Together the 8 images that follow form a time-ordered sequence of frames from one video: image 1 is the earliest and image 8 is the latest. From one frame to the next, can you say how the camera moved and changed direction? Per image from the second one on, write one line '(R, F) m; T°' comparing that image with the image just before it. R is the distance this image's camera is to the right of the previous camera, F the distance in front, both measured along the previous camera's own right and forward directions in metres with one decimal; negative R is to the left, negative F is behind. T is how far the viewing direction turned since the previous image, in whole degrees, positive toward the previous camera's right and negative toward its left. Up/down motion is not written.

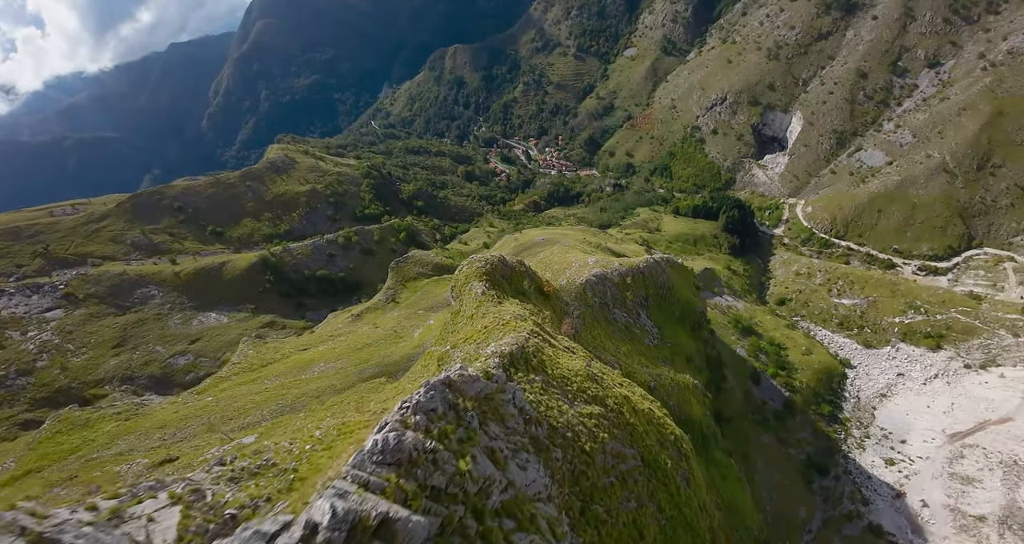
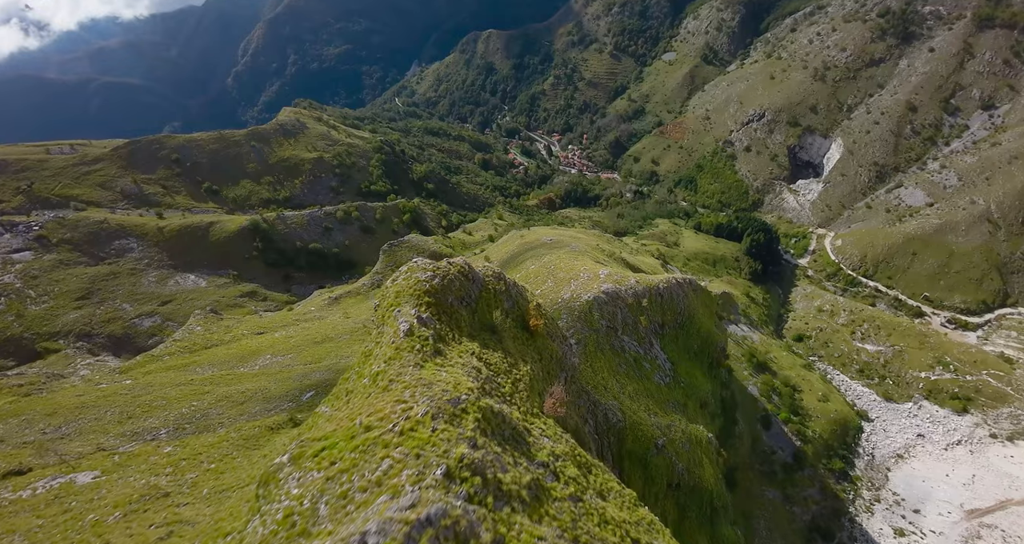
(+0.8, +6.4) m; -1°
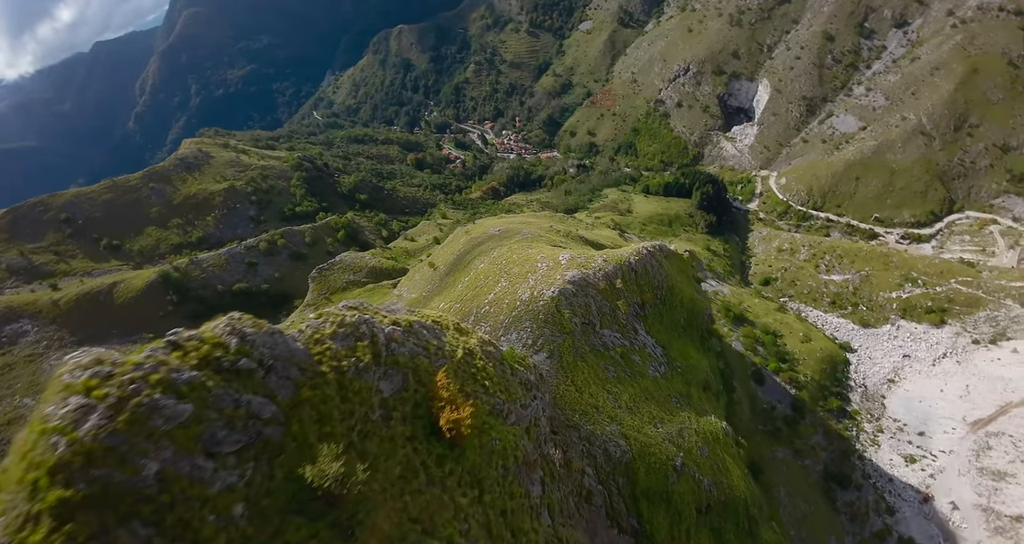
(+0.9, +6.2) m; +4°
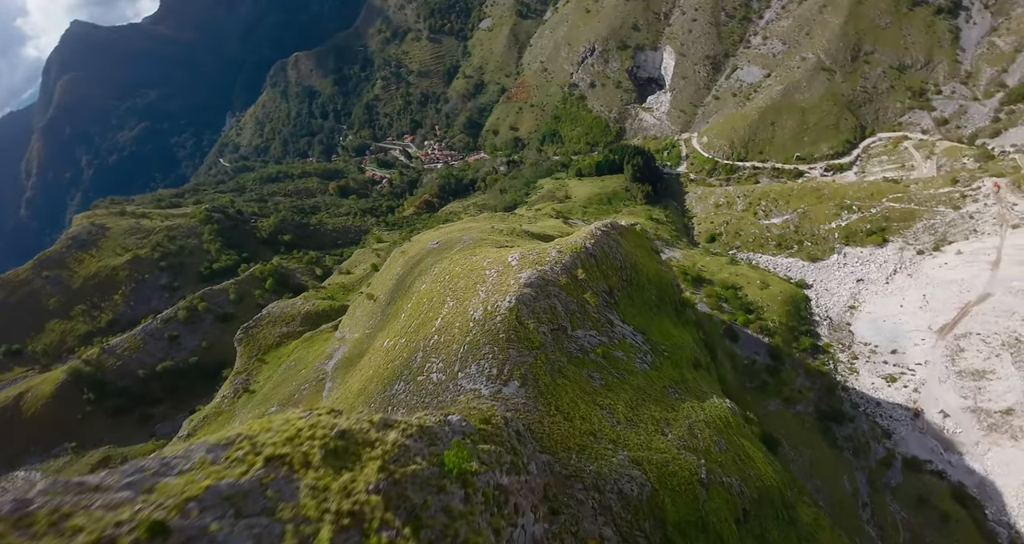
(+0.3, +3.9) m; +5°
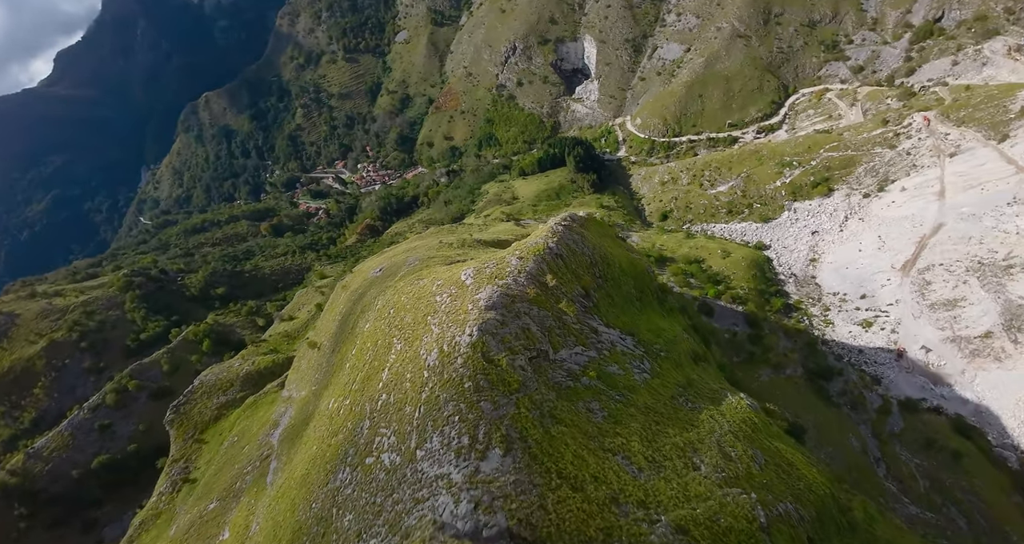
(+0.2, +4.2) m; +5°
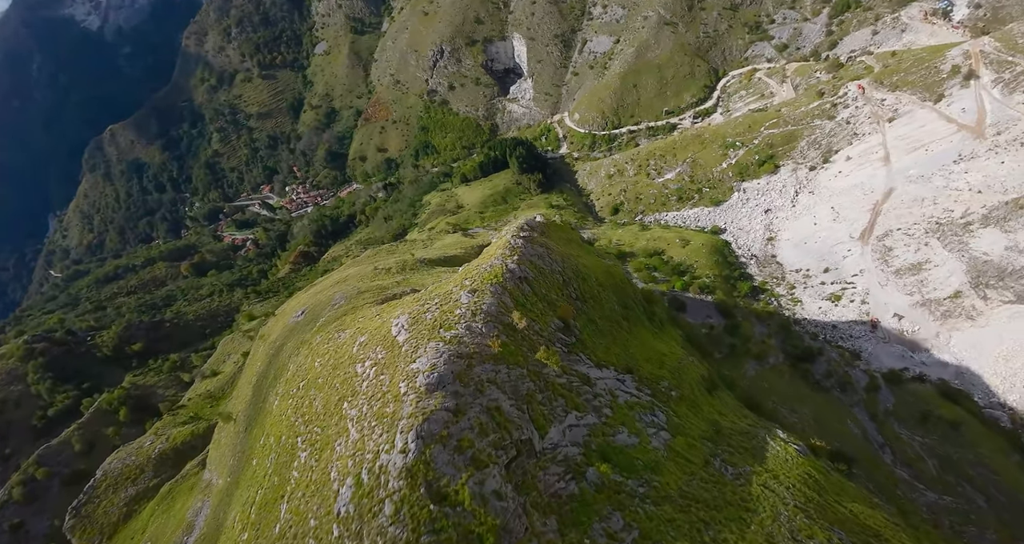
(0.0, +5.9) m; +5°
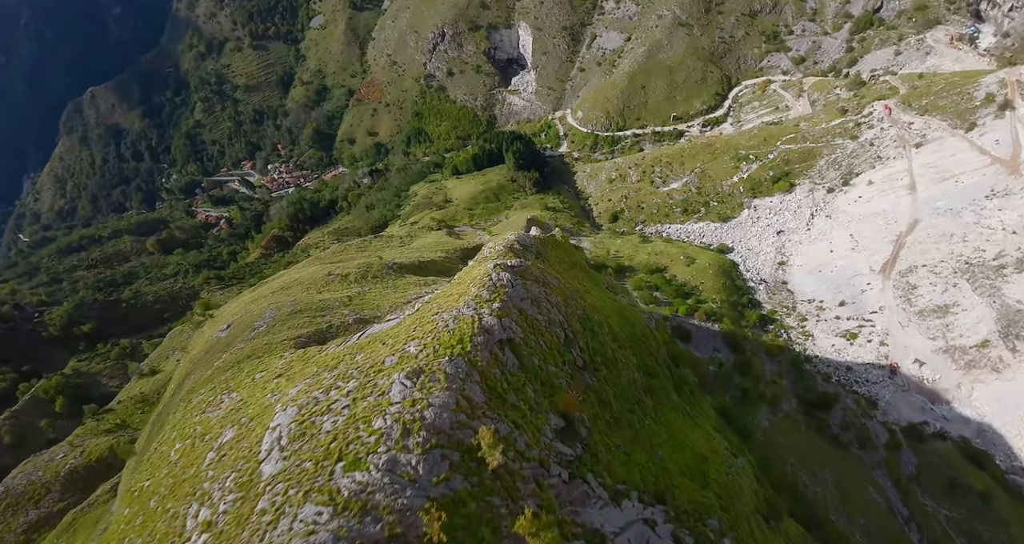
(+0.2, +7.9) m; +1°
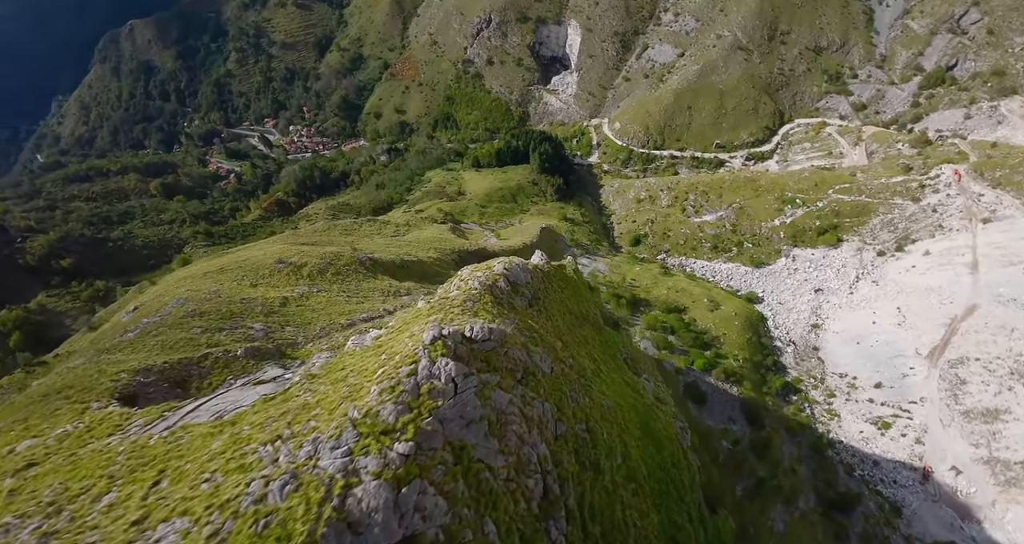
(+0.7, +7.5) m; -1°
